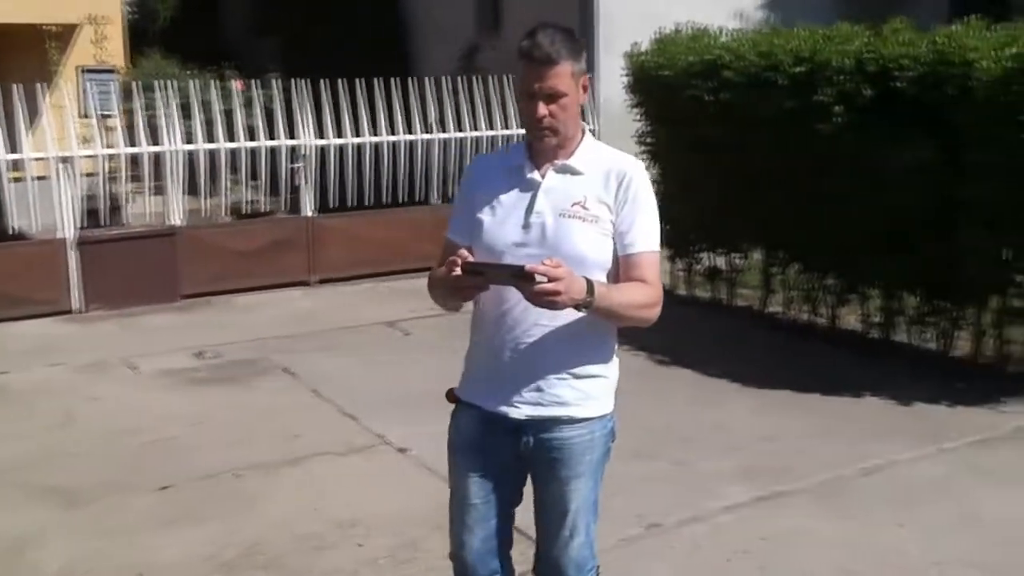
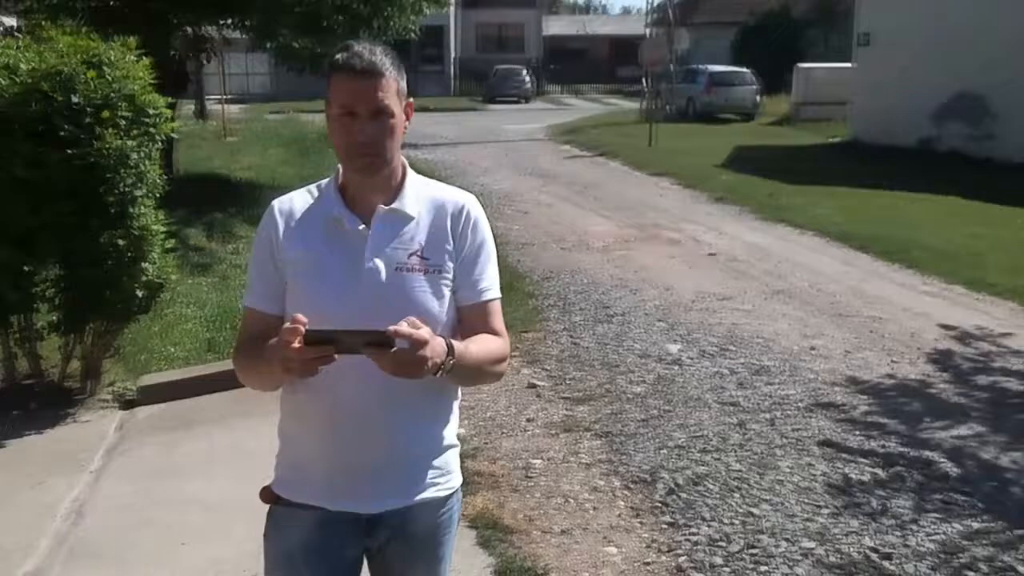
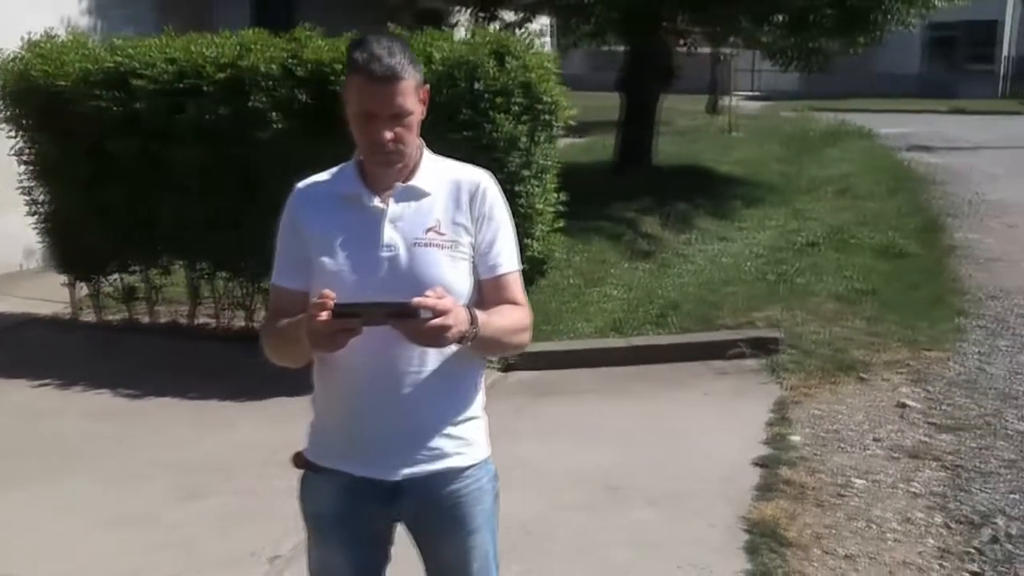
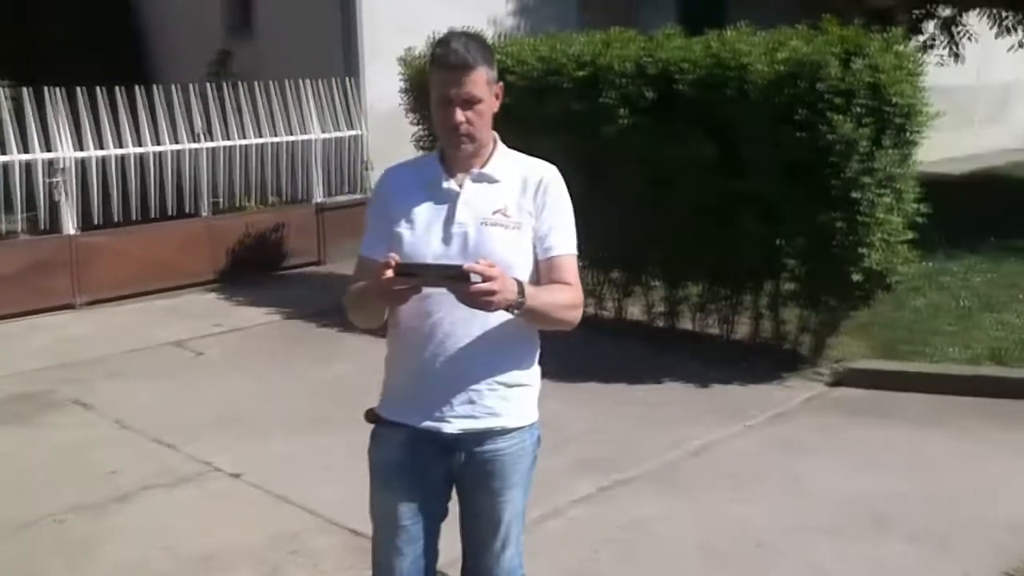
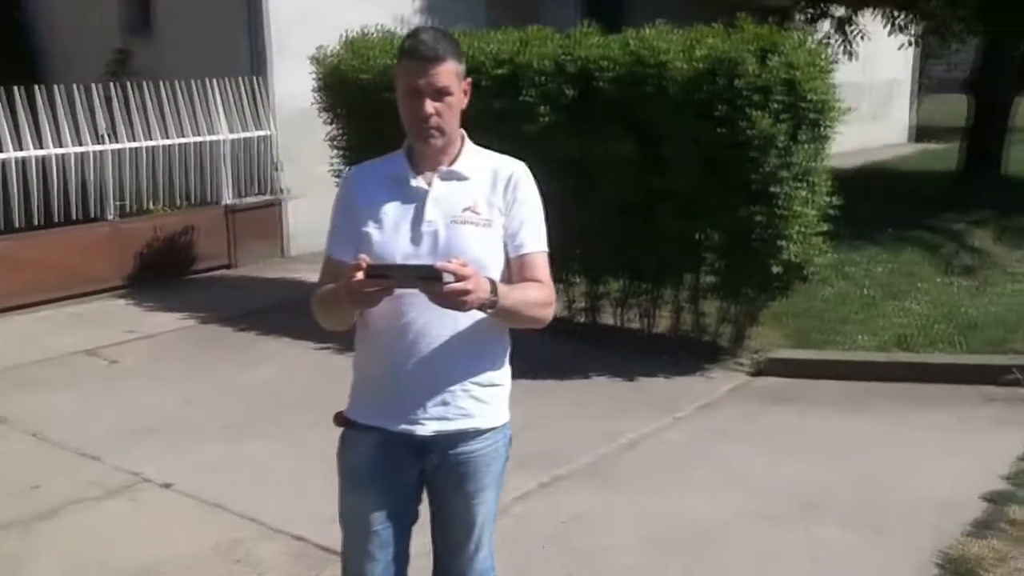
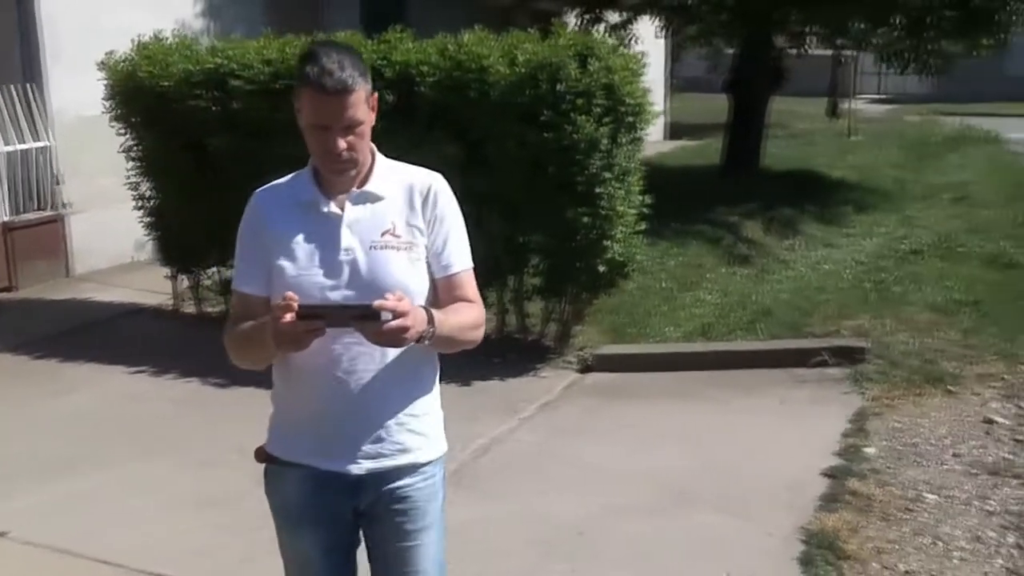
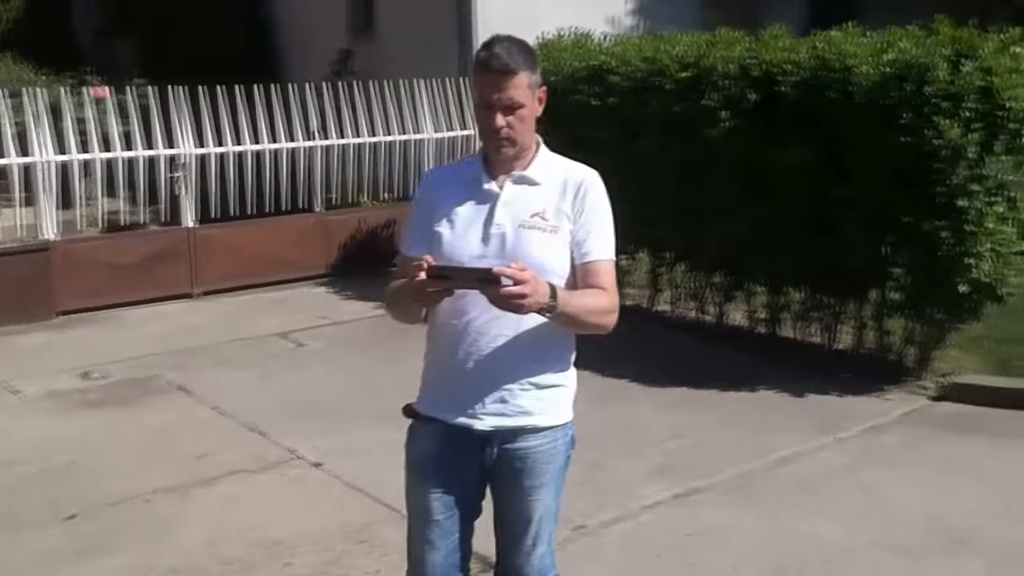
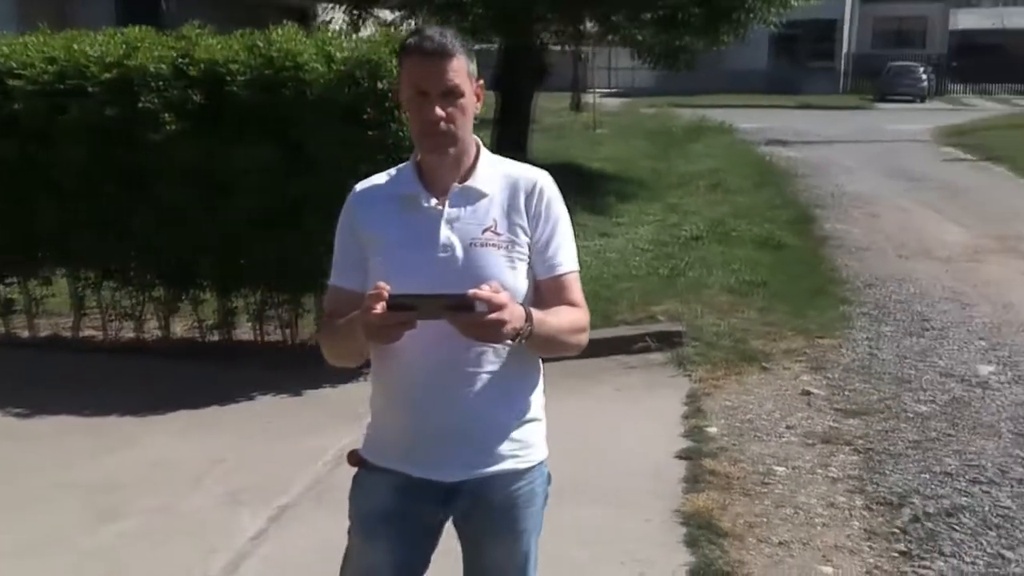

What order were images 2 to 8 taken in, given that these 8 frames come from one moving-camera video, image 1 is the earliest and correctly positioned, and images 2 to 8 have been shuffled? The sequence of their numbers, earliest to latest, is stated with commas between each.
7, 4, 5, 6, 3, 8, 2
